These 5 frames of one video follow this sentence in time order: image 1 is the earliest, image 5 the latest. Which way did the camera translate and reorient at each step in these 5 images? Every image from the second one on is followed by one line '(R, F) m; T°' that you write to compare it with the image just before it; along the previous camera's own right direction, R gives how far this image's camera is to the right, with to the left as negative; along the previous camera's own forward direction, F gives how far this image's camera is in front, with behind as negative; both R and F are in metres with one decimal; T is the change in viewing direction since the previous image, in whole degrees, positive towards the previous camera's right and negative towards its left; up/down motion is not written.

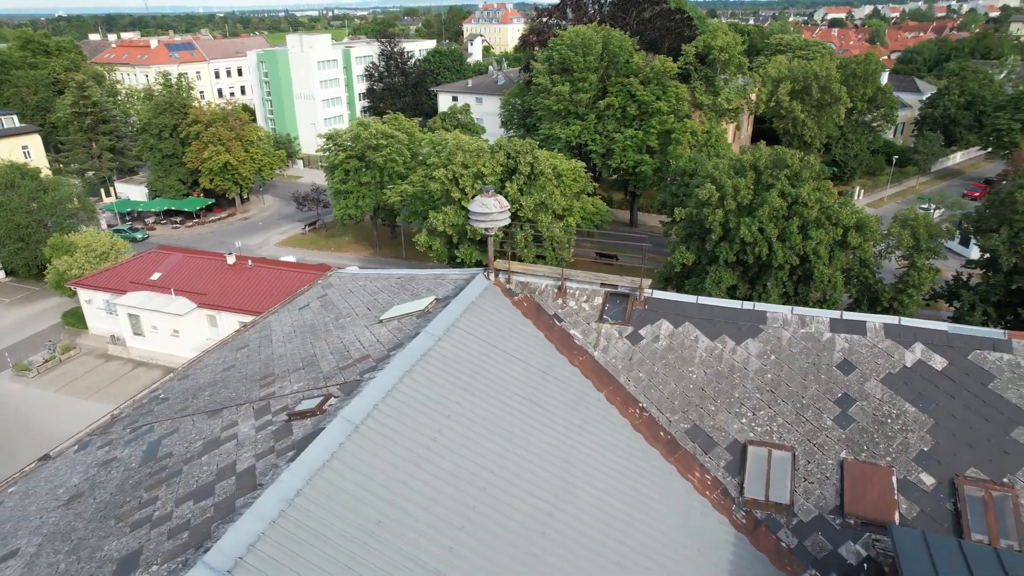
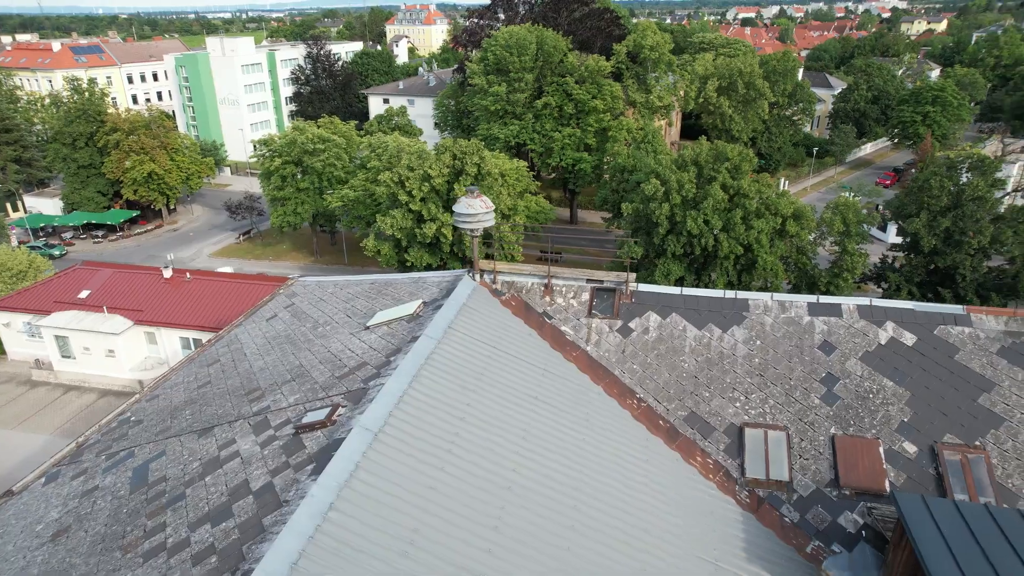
(-0.8, 0.0) m; +6°
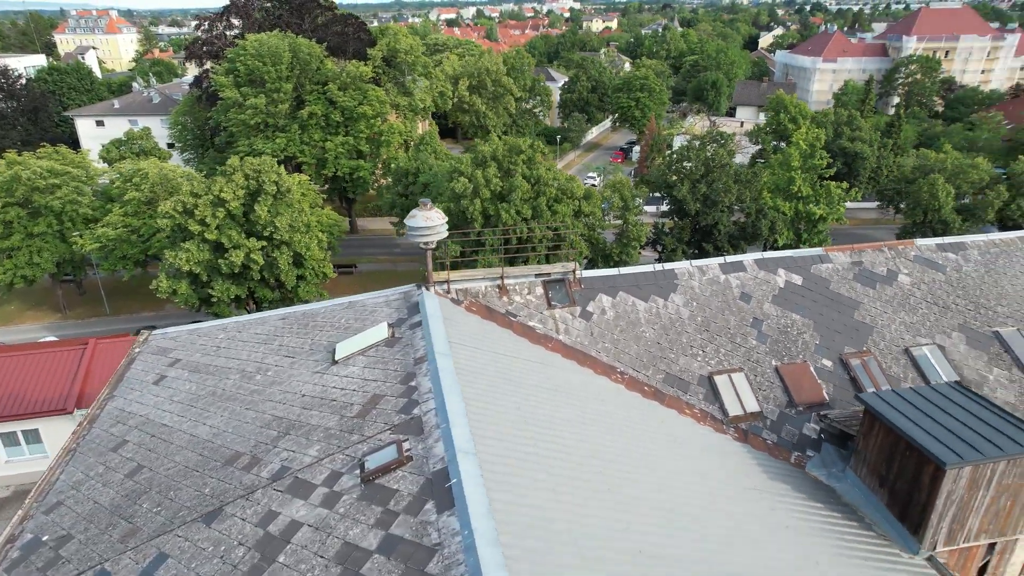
(-3.0, +0.4) m; +22°
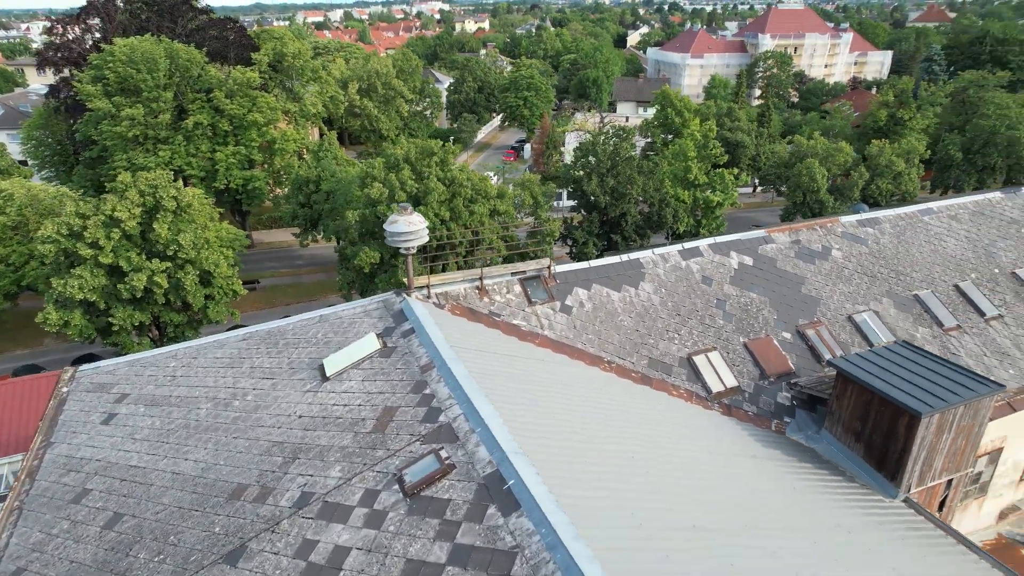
(-1.4, +0.1) m; +10°
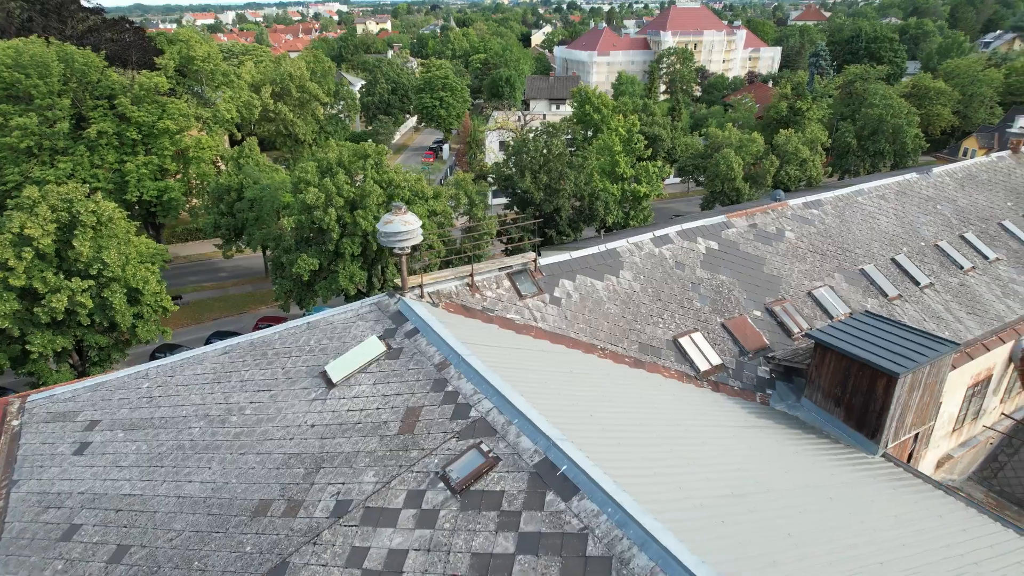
(-1.1, 0.0) m; +7°
